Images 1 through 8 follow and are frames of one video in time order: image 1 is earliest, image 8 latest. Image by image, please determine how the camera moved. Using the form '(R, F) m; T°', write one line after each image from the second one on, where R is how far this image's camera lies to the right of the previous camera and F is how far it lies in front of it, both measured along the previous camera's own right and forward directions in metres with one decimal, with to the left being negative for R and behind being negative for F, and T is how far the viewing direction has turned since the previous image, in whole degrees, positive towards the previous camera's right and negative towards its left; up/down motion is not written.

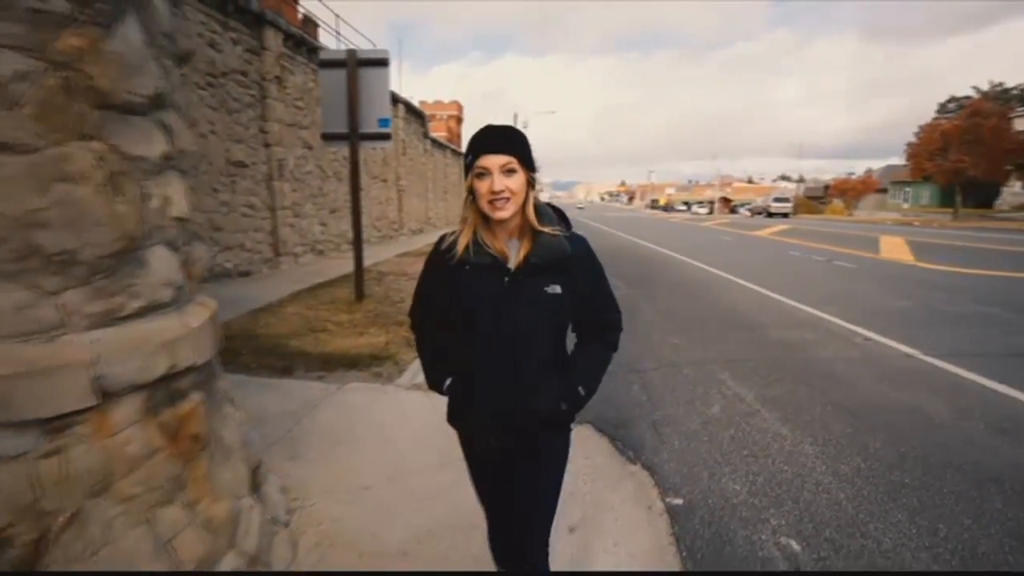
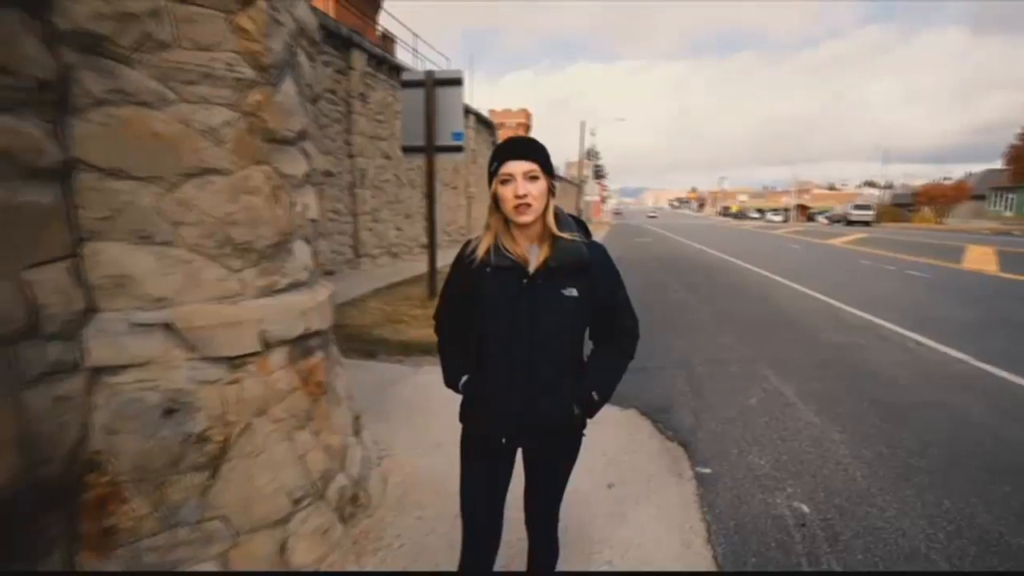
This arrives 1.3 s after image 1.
(+0.1, -0.6) m; -7°
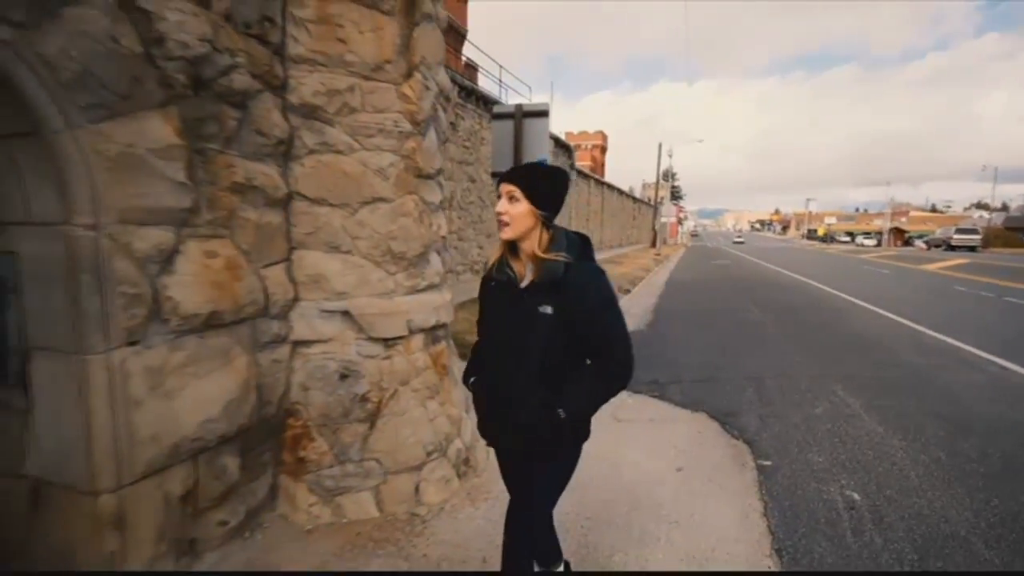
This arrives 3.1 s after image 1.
(-0.1, -0.7) m; -7°
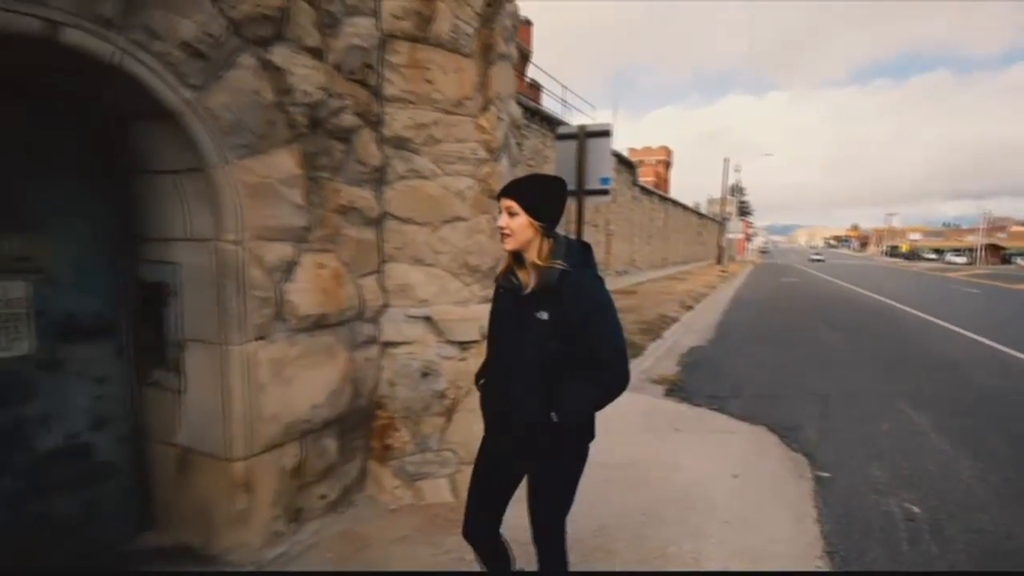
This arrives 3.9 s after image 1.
(0.0, -0.3) m; -6°
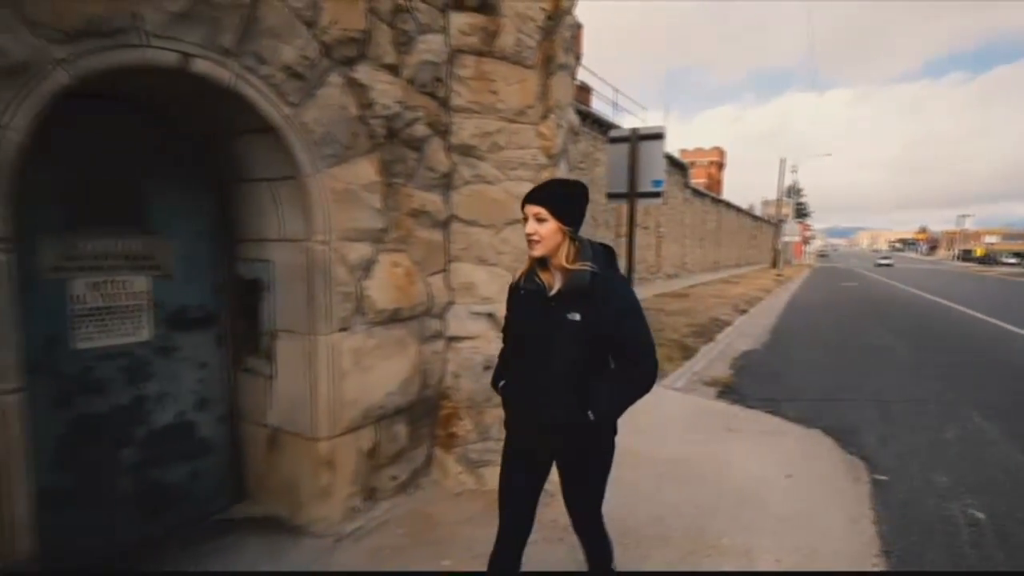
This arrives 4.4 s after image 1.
(-0.1, -0.2) m; -5°
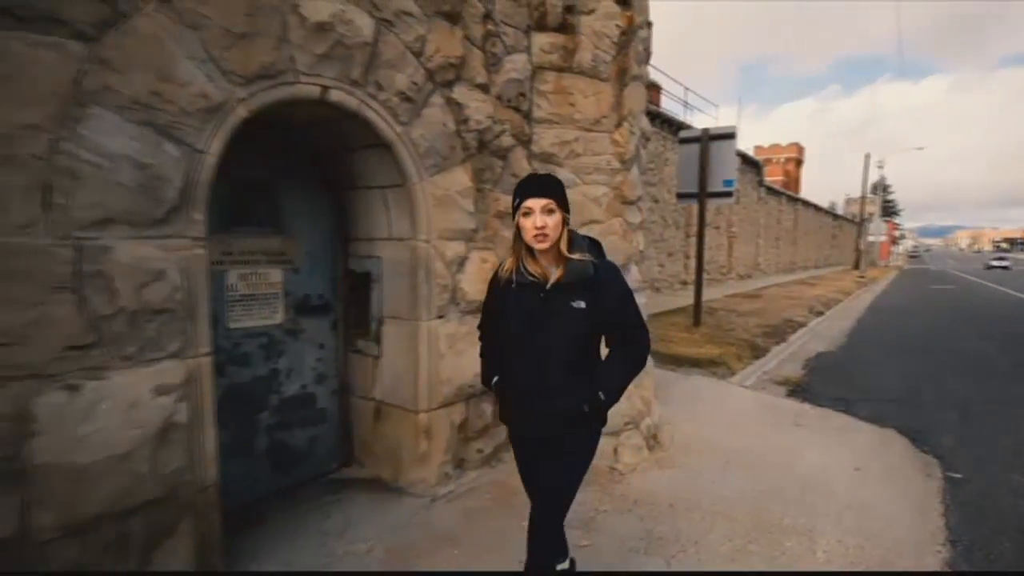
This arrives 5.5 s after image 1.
(-0.1, -0.4) m; -7°
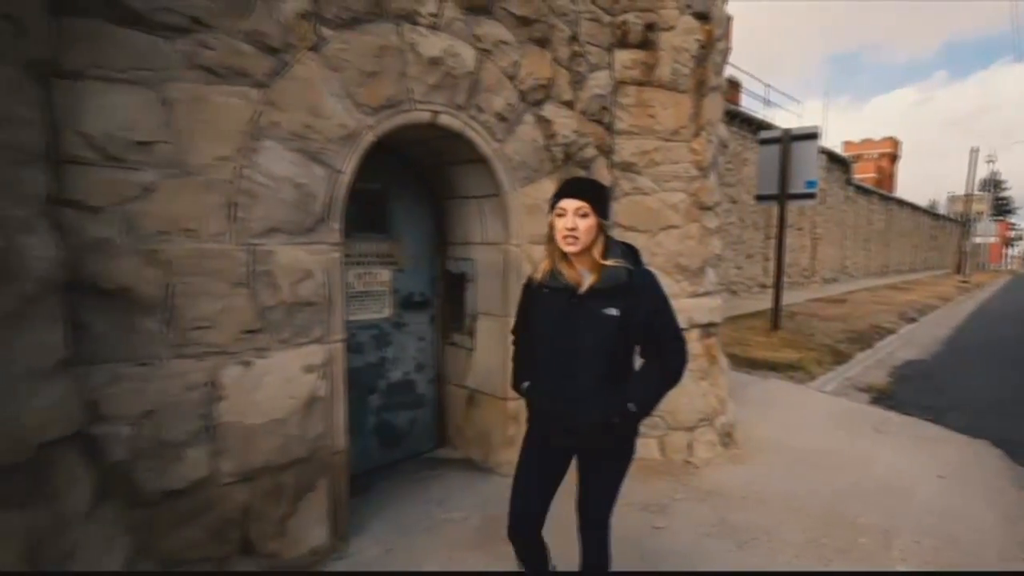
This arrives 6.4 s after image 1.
(-0.1, -0.3) m; -7°
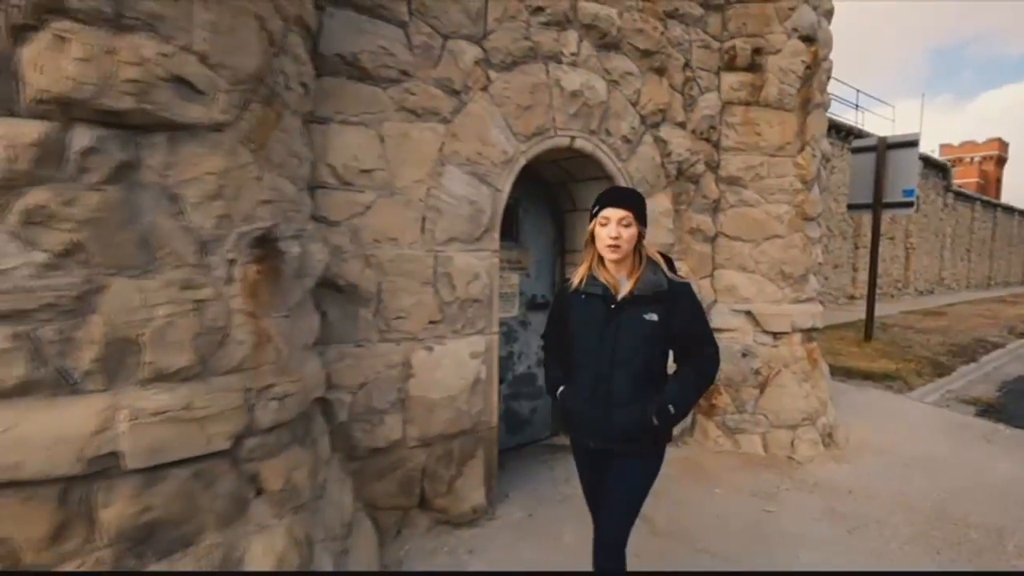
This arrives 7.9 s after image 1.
(-0.4, -0.5) m; -7°
